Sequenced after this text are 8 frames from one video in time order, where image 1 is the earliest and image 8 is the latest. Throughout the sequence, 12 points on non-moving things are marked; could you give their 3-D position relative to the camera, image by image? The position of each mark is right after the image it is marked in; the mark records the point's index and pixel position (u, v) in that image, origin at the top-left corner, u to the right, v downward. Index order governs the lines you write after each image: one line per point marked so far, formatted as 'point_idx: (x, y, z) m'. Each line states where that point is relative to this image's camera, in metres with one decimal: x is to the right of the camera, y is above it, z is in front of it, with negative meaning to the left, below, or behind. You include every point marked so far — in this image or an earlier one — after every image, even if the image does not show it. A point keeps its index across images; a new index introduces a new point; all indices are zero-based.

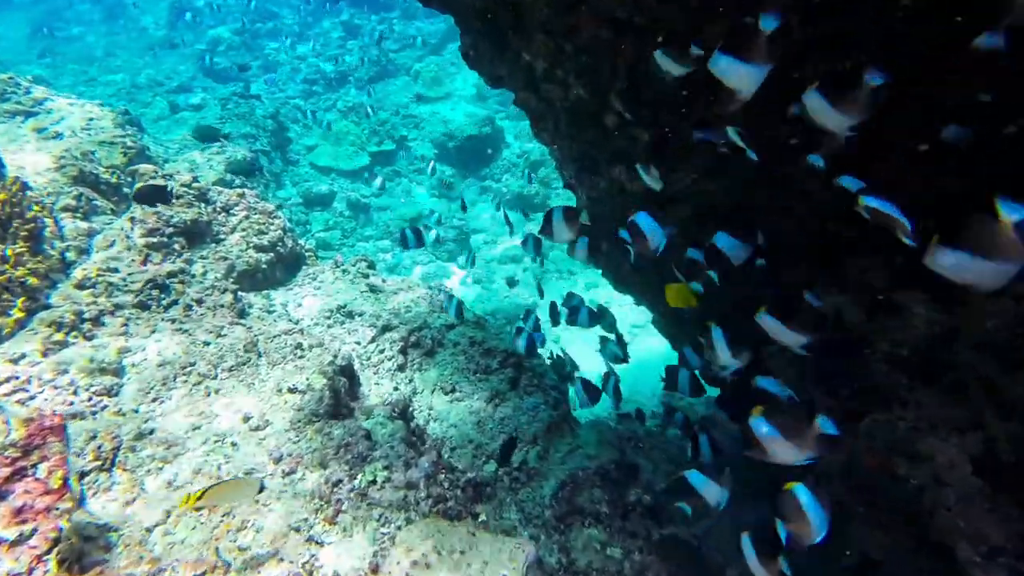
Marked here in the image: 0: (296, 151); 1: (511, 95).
0: (-6.5, +4.2, +13.6) m
1: (0.0, +7.1, +15.9) m
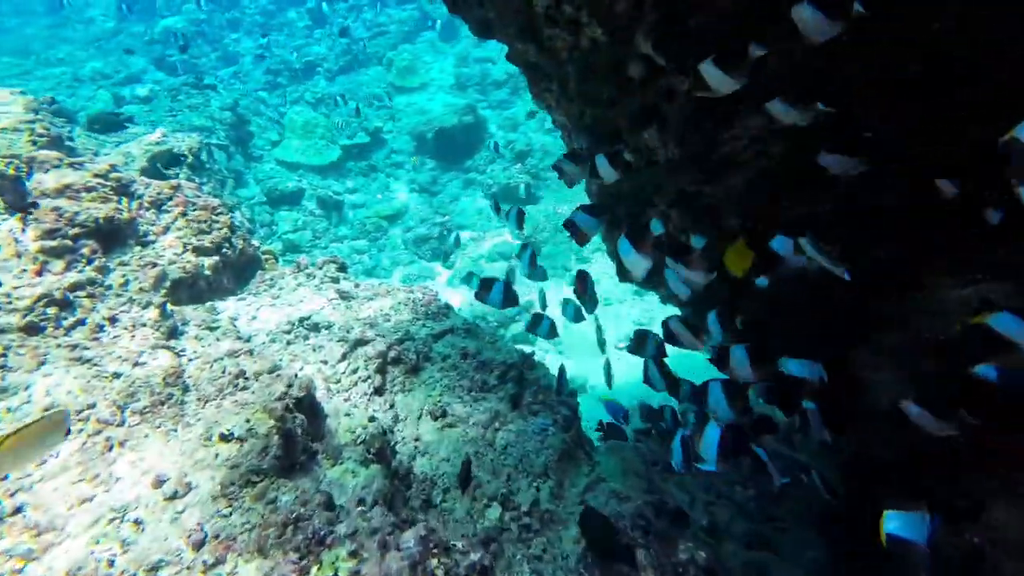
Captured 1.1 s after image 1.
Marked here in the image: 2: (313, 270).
0: (-7.1, +3.9, +12.5) m
1: (-0.8, +7.0, +15.0) m
2: (-2.7, +0.2, +5.9) m
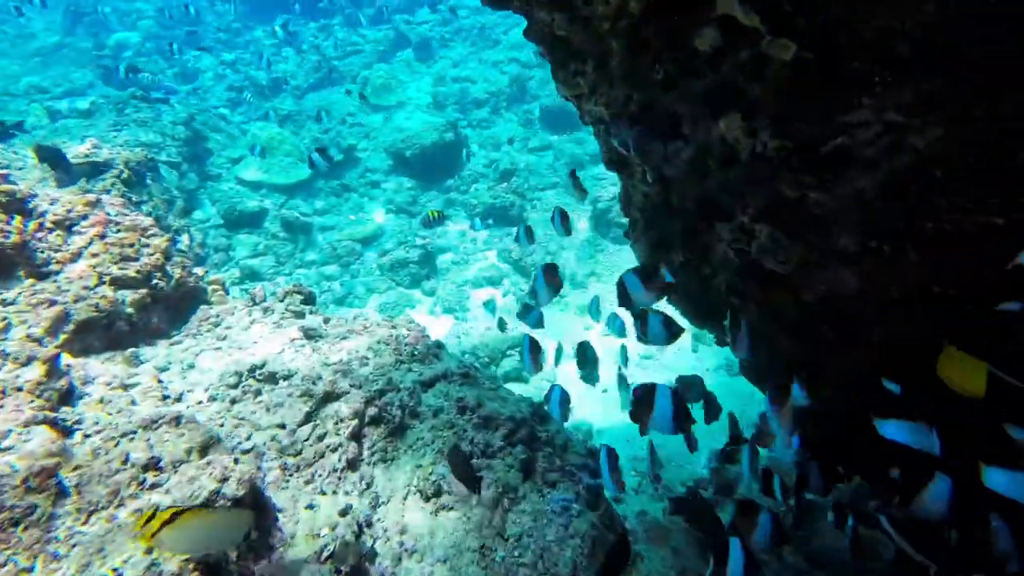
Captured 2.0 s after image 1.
0: (-7.5, +3.1, +11.3) m
1: (-1.4, +6.1, +14.4) m
2: (-2.7, -0.2, +4.9) m
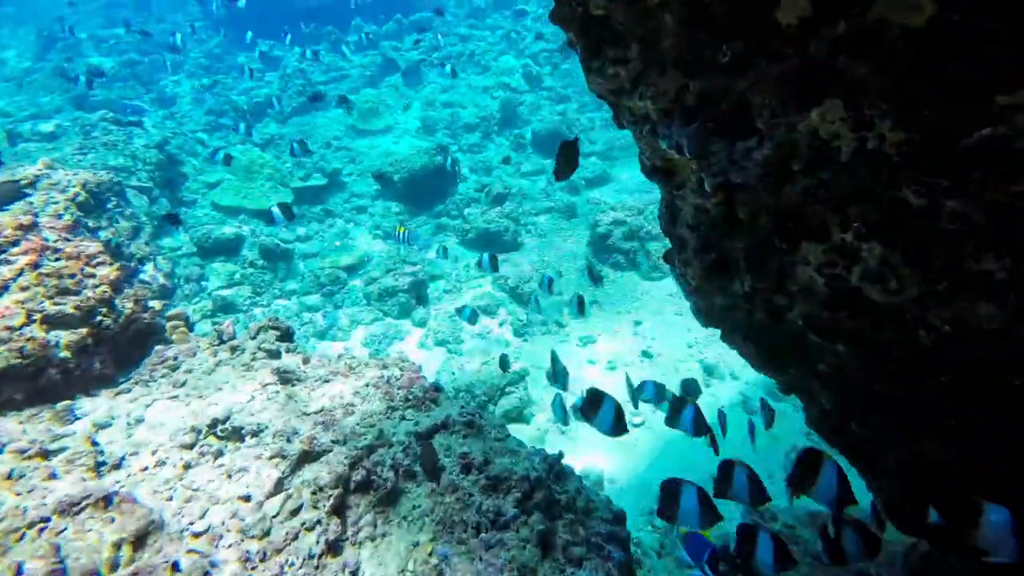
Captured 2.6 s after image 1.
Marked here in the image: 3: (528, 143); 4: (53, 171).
0: (-7.6, +2.4, +10.7) m
1: (-1.7, +5.2, +14.1) m
2: (-2.6, -0.5, +4.3) m
3: (+0.5, +4.4, +13.4) m
4: (-6.0, +1.5, +5.9) m
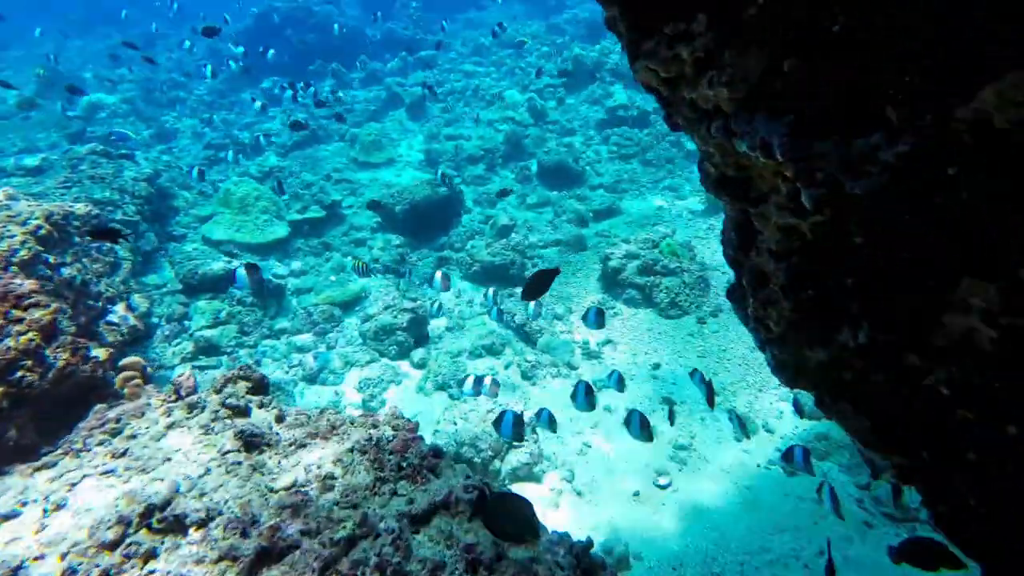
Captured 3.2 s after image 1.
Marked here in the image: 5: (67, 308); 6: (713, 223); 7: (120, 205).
0: (-7.5, +1.5, +10.3) m
1: (-1.5, +4.1, +13.9) m
2: (-2.5, -0.9, +3.6) m
3: (+0.6, +3.3, +13.0) m
4: (-5.9, +1.0, +5.4) m
5: (-5.3, -0.2, +5.3) m
6: (+4.6, +1.5, +10.2) m
7: (-7.9, +1.7, +9.0) m
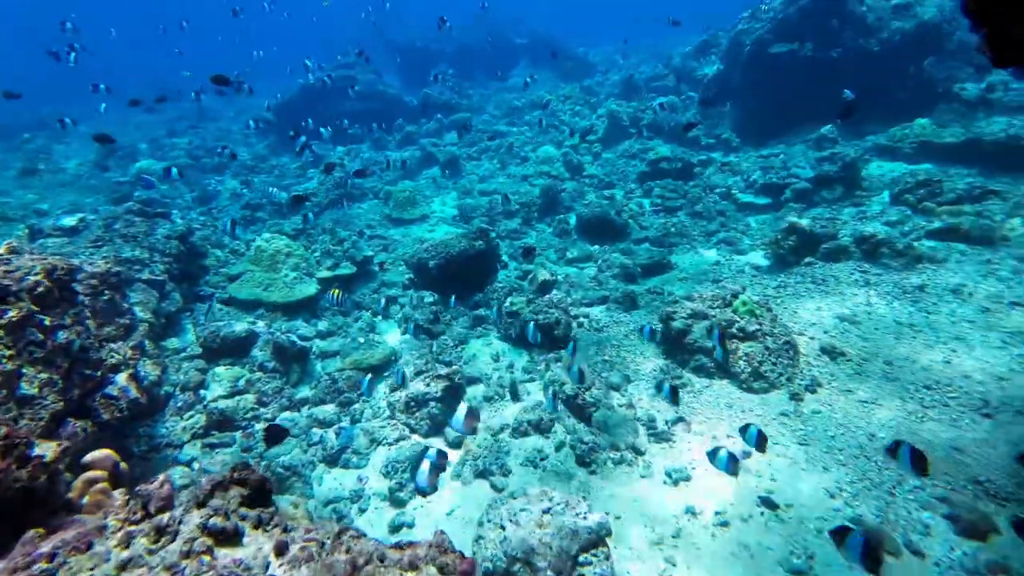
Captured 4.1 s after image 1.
0: (-6.6, +0.1, +9.8) m
1: (-0.4, +2.3, +13.4) m
2: (-2.0, -1.4, +2.6) m
3: (+1.7, +1.6, +12.3) m
4: (-5.3, +0.3, +4.8) m
5: (-4.6, -0.9, +4.6) m
6: (+5.5, +0.2, +9.1) m
7: (-7.0, +0.5, +8.6) m
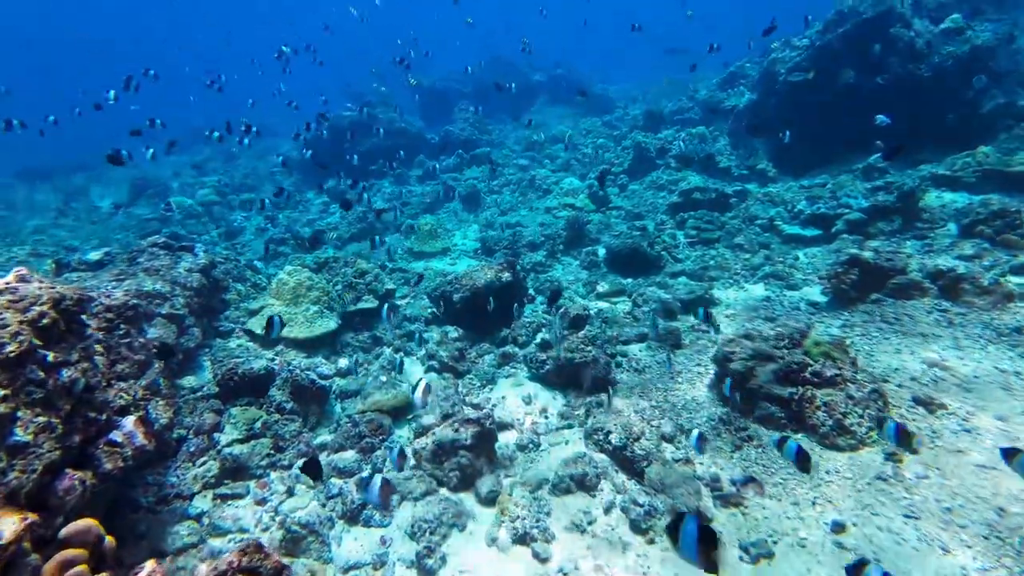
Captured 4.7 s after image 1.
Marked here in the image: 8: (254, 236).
0: (-5.9, -0.6, +9.5) m
1: (+0.5, +1.3, +12.9) m
2: (-1.5, -1.6, +2.0) m
3: (+2.5, +0.7, +11.7) m
4: (-4.8, 0.0, +4.4) m
5: (-4.1, -1.3, +4.1) m
6: (+6.2, -0.6, +8.2) m
7: (-6.4, -0.1, +8.3) m
8: (-8.7, +2.0, +15.2) m
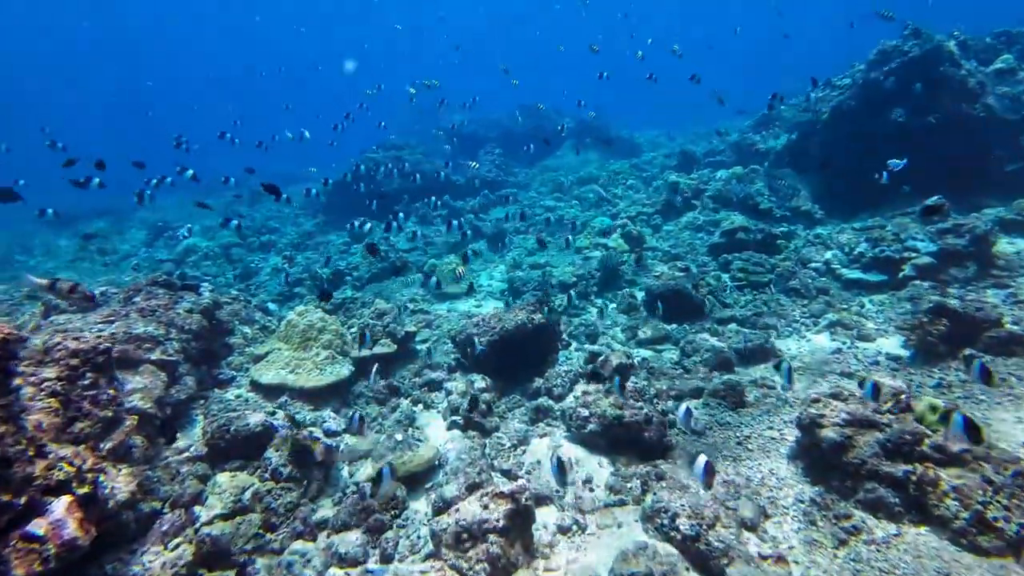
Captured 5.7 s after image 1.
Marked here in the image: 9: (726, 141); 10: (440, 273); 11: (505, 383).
0: (-5.3, -1.4, +8.5) m
1: (+1.2, 0.0, +12.0) m
2: (-1.2, -1.6, +0.9) m
3: (+3.2, -0.5, +10.7) m
4: (-4.3, -0.3, +3.6) m
5: (-3.7, -1.5, +3.1) m
6: (+6.7, -1.4, +6.9) m
7: (-5.8, -0.8, +7.5) m
8: (-7.9, +0.5, +14.6) m
9: (+9.5, +6.5, +20.0) m
10: (-2.0, +0.4, +12.8) m
11: (-0.1, -1.9, +8.5) m
